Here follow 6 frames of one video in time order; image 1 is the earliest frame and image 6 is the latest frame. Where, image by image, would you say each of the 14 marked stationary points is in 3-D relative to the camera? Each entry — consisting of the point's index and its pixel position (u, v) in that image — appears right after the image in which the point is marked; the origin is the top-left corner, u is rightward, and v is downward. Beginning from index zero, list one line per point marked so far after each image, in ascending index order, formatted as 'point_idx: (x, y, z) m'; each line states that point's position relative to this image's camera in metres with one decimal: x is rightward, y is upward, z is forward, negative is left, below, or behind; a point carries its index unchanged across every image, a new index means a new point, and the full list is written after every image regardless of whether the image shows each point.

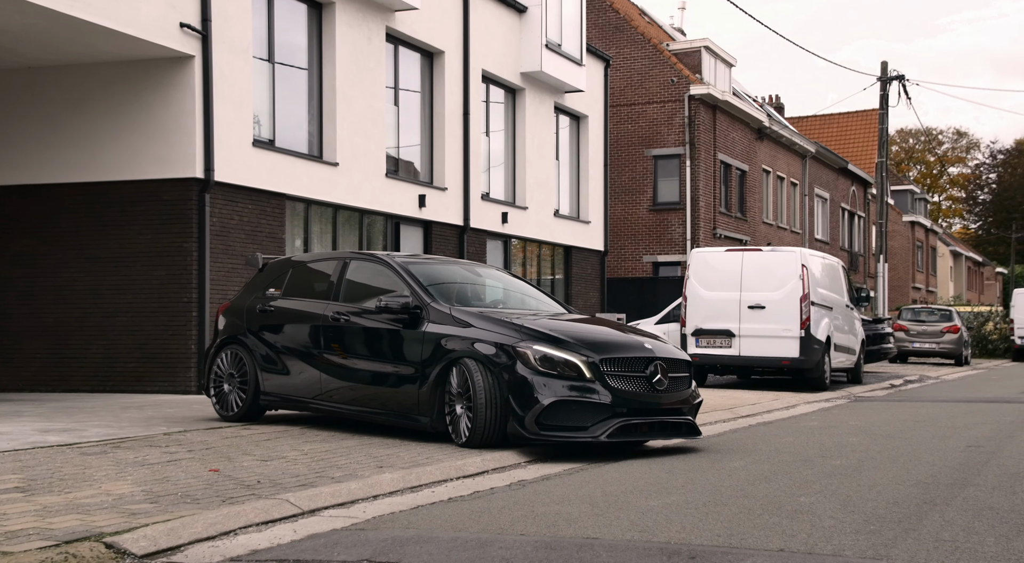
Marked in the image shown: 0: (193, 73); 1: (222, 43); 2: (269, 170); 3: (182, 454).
0: (-3.7, +2.4, +16.2) m
1: (-3.5, +2.8, +16.6) m
2: (-3.1, +1.4, +17.6) m
3: (-2.0, -1.0, +8.3) m
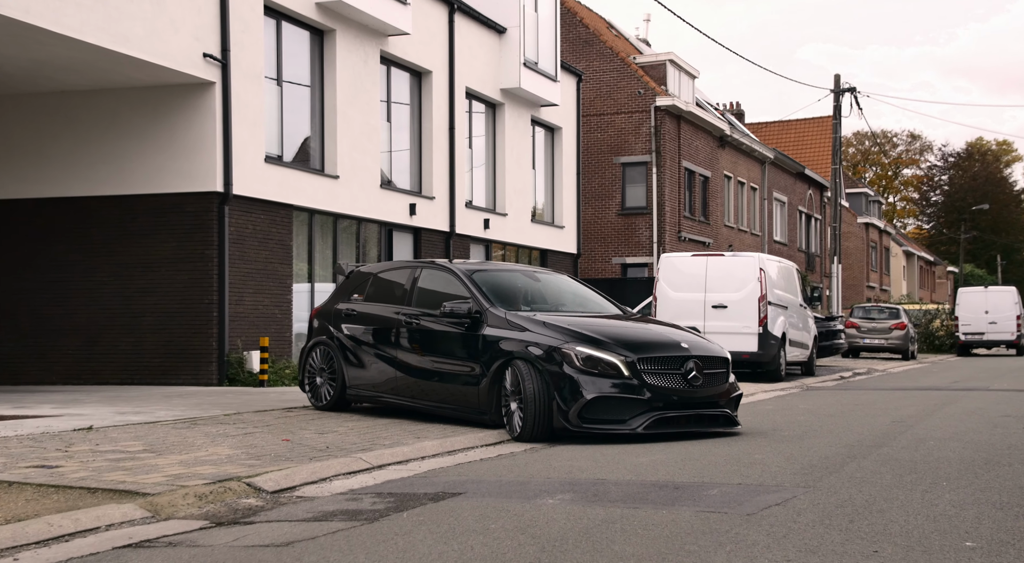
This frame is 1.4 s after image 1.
0: (-3.9, +2.4, +18.0) m
1: (-3.6, +2.8, +18.4) m
2: (-3.3, +1.4, +19.4) m
3: (-1.9, -1.1, +10.1) m
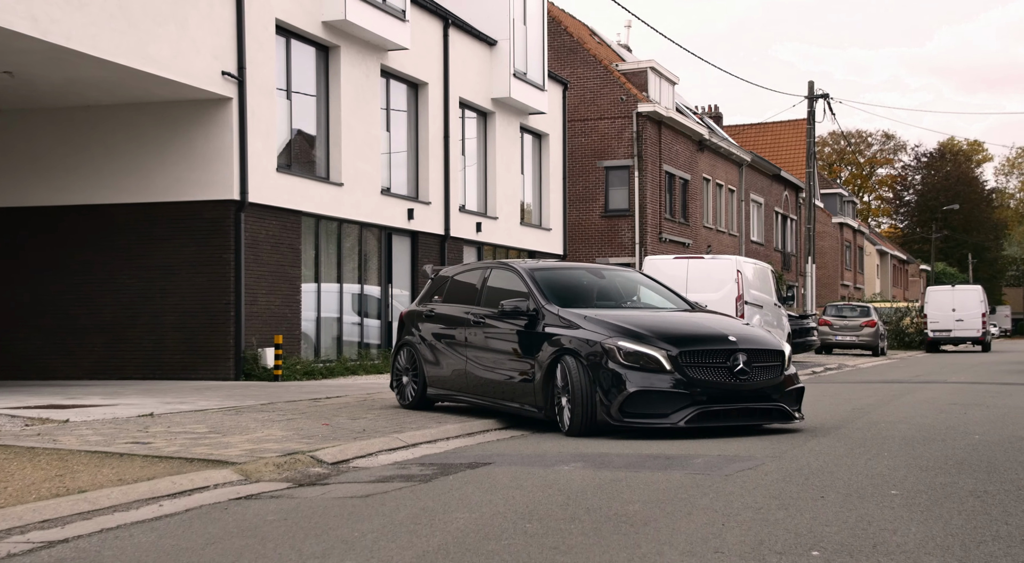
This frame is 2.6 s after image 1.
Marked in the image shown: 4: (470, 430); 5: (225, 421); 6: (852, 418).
0: (-3.9, +2.4, +19.4) m
1: (-3.7, +2.8, +19.8) m
2: (-3.3, +1.3, +20.7) m
3: (-1.8, -1.1, +11.5) m
4: (-0.3, -1.2, +11.0) m
5: (-2.2, -1.1, +10.7) m
6: (+2.9, -1.2, +11.9) m
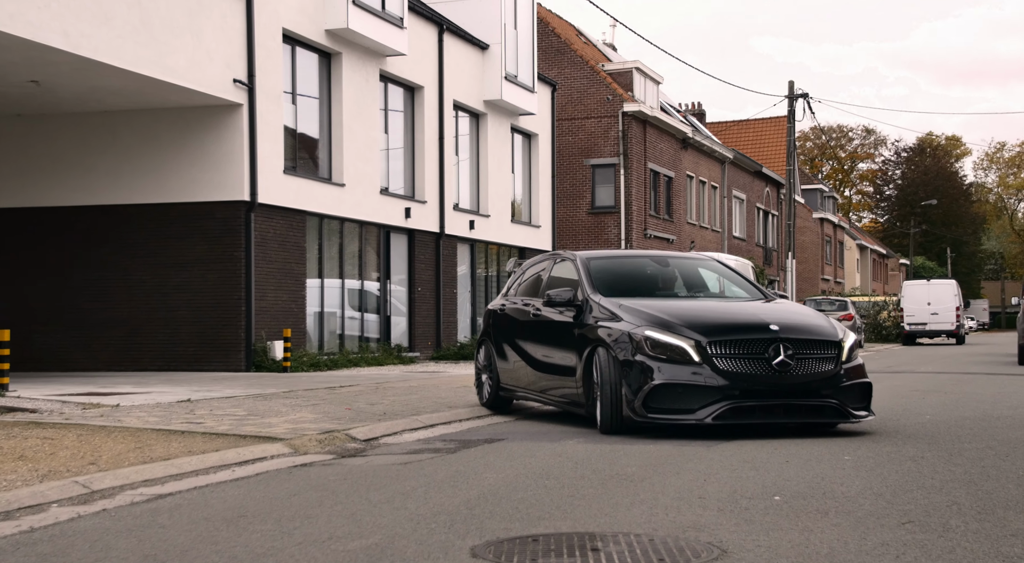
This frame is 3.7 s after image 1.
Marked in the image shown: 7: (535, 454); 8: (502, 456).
0: (-4.0, +2.4, +20.6) m
1: (-3.8, +2.8, +21.0) m
2: (-3.4, +1.4, +21.9) m
3: (-1.8, -1.1, +12.8) m
4: (-0.3, -1.2, +12.2) m
5: (-2.2, -1.1, +11.9) m
6: (+2.9, -1.1, +13.2) m
7: (+0.1, -1.1, +8.9) m
8: (-0.1, -1.1, +8.7) m
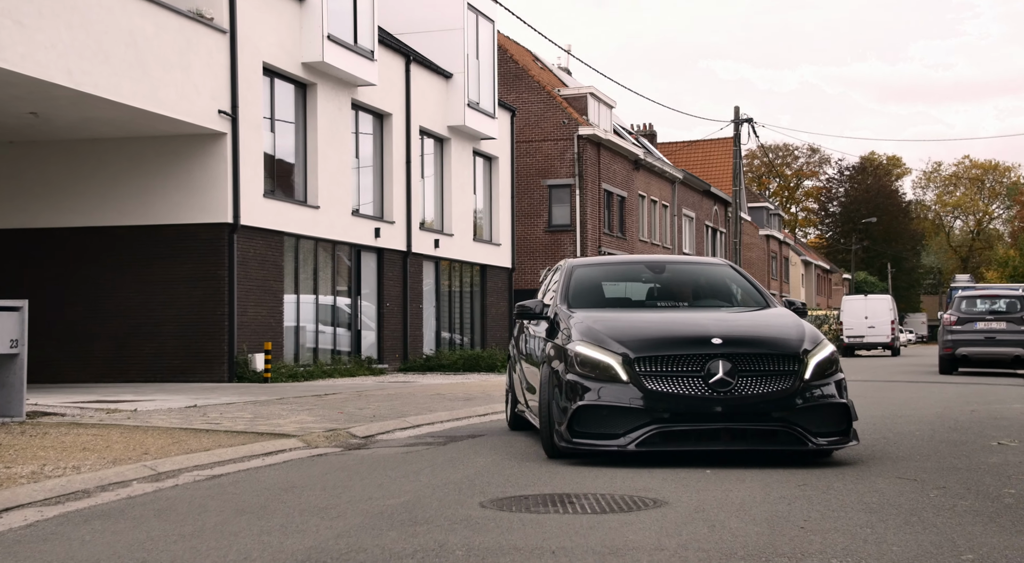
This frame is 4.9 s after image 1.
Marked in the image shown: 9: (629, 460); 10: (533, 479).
0: (-4.5, +2.2, +22.0) m
1: (-4.3, +2.6, +22.5) m
2: (-4.0, +1.1, +23.4) m
3: (-2.1, -1.3, +14.3) m
4: (-0.6, -1.3, +13.8) m
5: (-2.4, -1.2, +13.4) m
6: (+2.6, -1.3, +14.9) m
7: (0.0, -1.3, +10.5) m
8: (-0.2, -1.2, +10.3) m
9: (+0.8, -1.3, +10.0) m
10: (+0.1, -1.2, +8.6) m
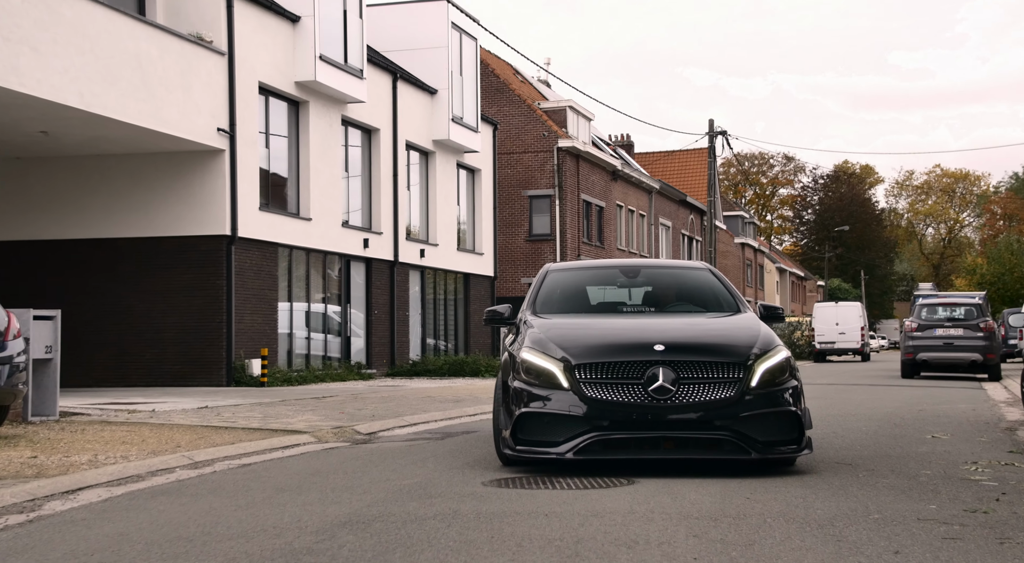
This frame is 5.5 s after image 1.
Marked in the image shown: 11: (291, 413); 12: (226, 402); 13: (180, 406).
0: (-4.8, +2.0, +23.2) m
1: (-4.6, +2.4, +23.6) m
2: (-4.3, +1.0, +24.5) m
3: (-2.2, -1.4, +15.4) m
4: (-0.7, -1.4, +15.0) m
5: (-2.5, -1.3, +14.5) m
6: (+2.5, -1.4, +16.1) m
7: (-0.1, -1.4, +11.7) m
8: (-0.3, -1.3, +11.4) m
9: (+0.8, -1.4, +11.2) m
10: (+0.1, -1.3, +9.8) m
11: (-2.3, -1.3, +14.1) m
12: (-3.3, -1.4, +15.8) m
13: (-3.6, -1.3, +14.9) m
